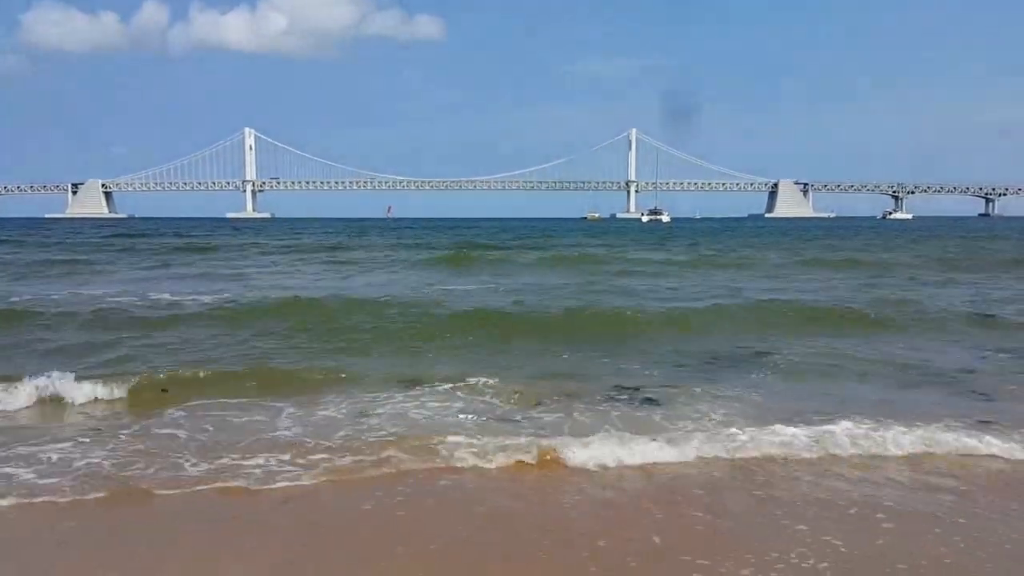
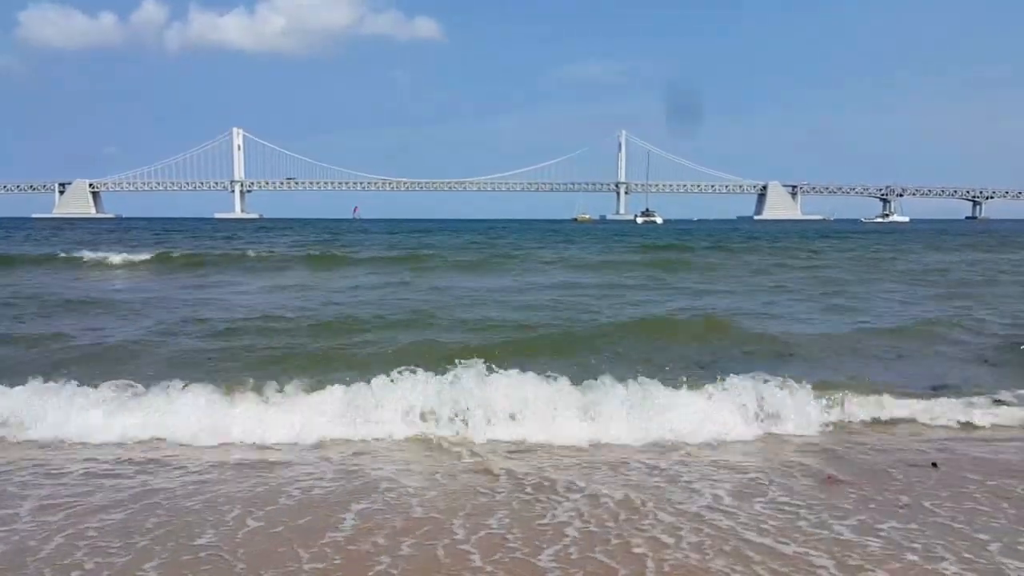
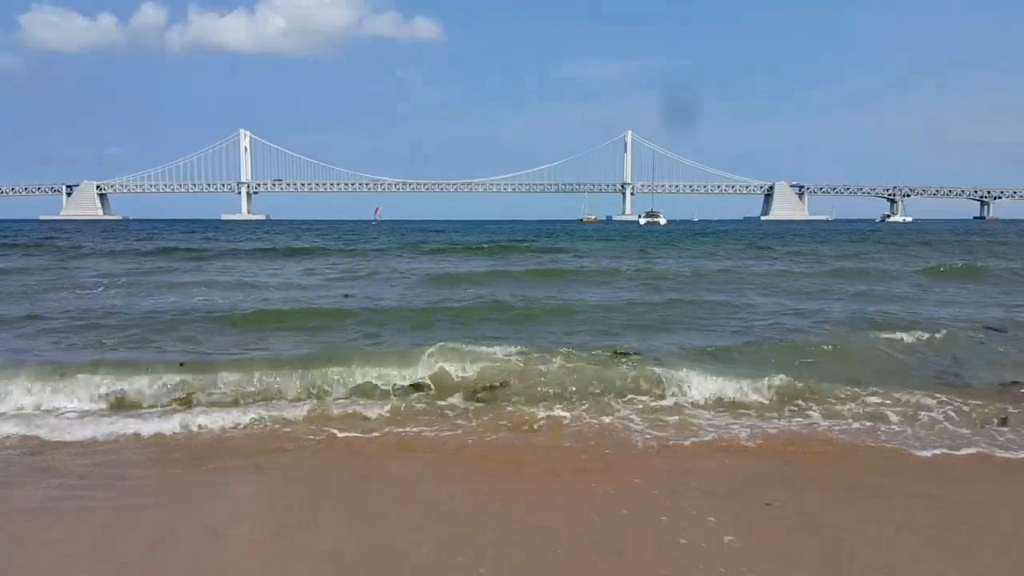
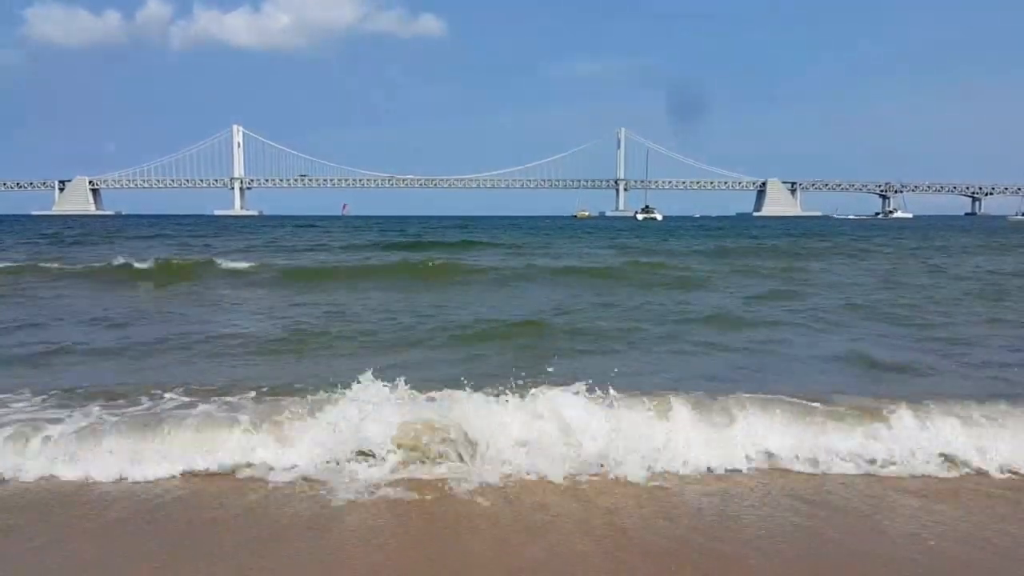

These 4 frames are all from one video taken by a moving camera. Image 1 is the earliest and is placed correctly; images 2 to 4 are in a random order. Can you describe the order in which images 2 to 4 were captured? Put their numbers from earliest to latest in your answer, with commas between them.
3, 2, 4
